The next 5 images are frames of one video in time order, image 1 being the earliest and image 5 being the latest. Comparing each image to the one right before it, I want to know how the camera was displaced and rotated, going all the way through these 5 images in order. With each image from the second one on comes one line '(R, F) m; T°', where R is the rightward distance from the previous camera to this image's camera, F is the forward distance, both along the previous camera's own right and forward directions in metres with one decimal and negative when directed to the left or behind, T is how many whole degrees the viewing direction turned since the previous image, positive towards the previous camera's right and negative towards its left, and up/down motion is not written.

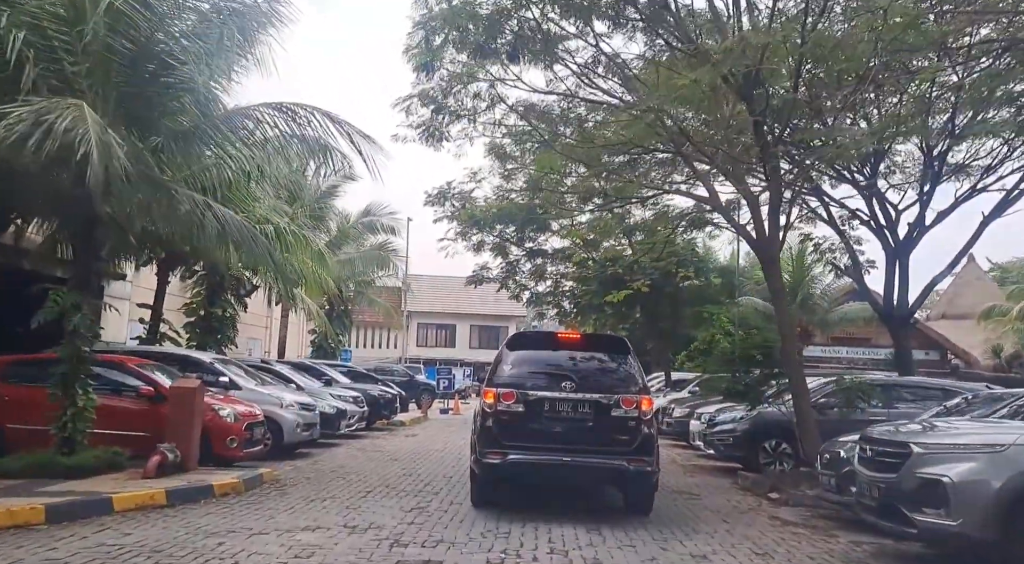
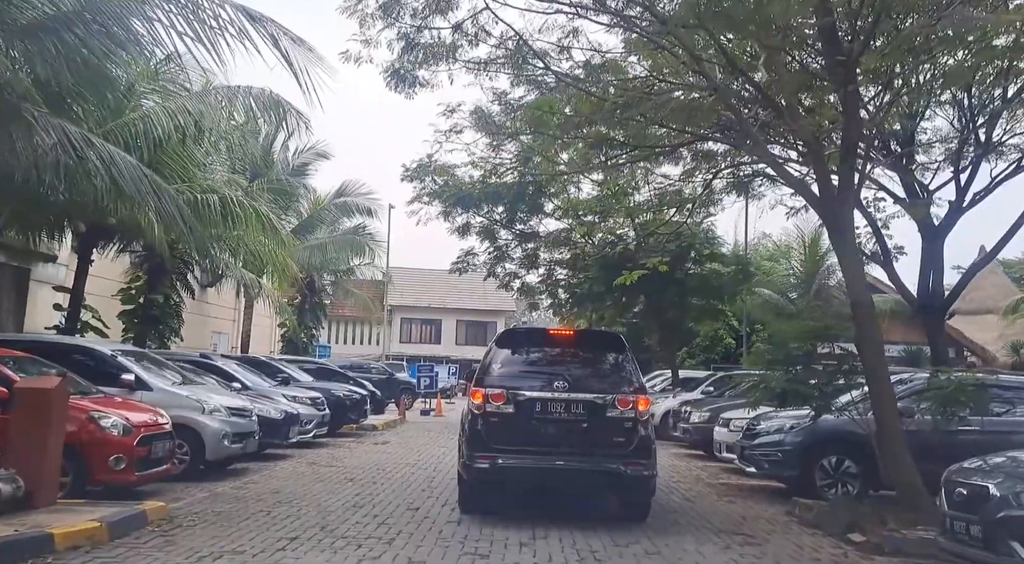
(0.0, +2.7) m; +1°
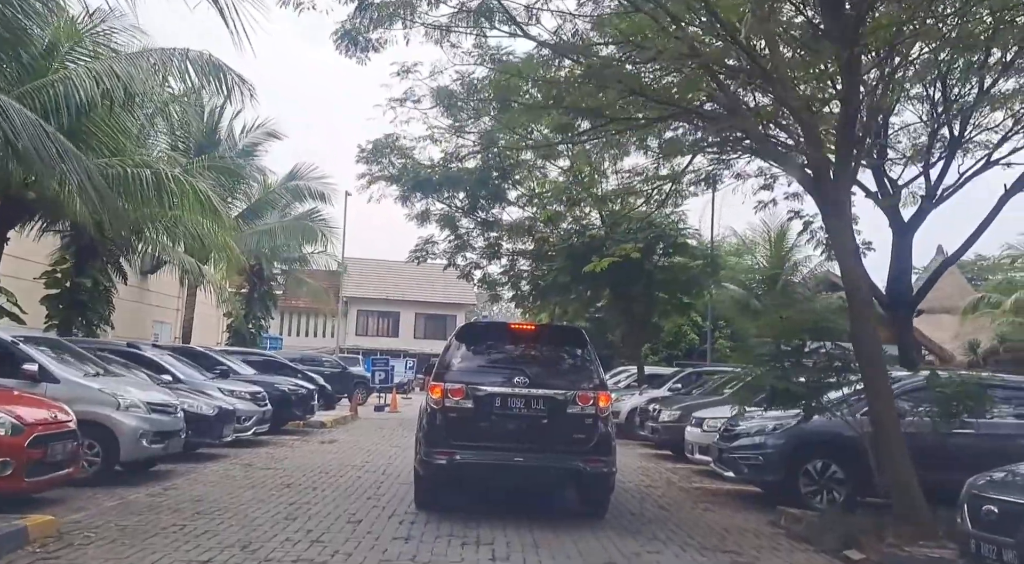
(0.0, +1.0) m; +3°
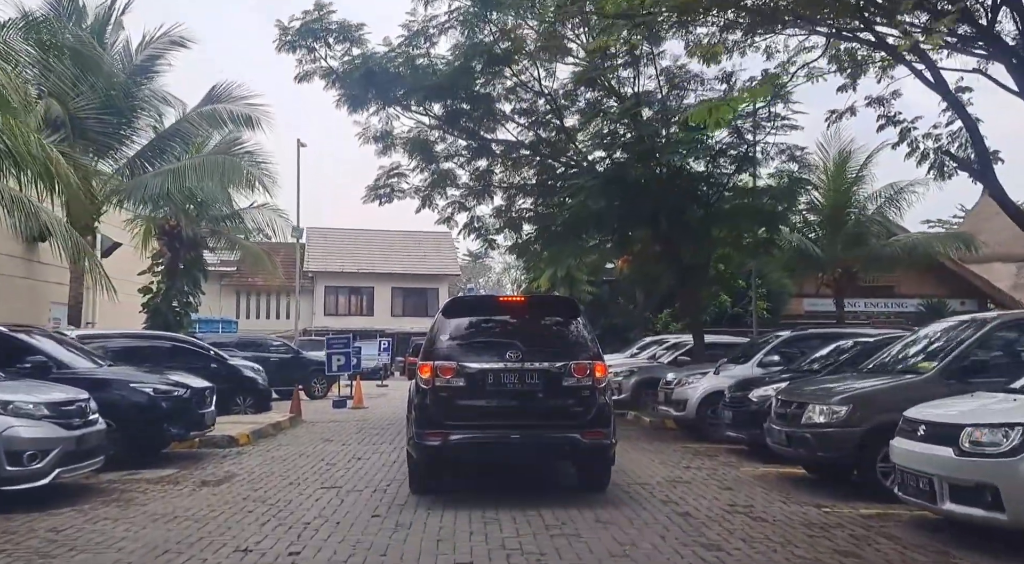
(-0.3, +6.1) m; +1°
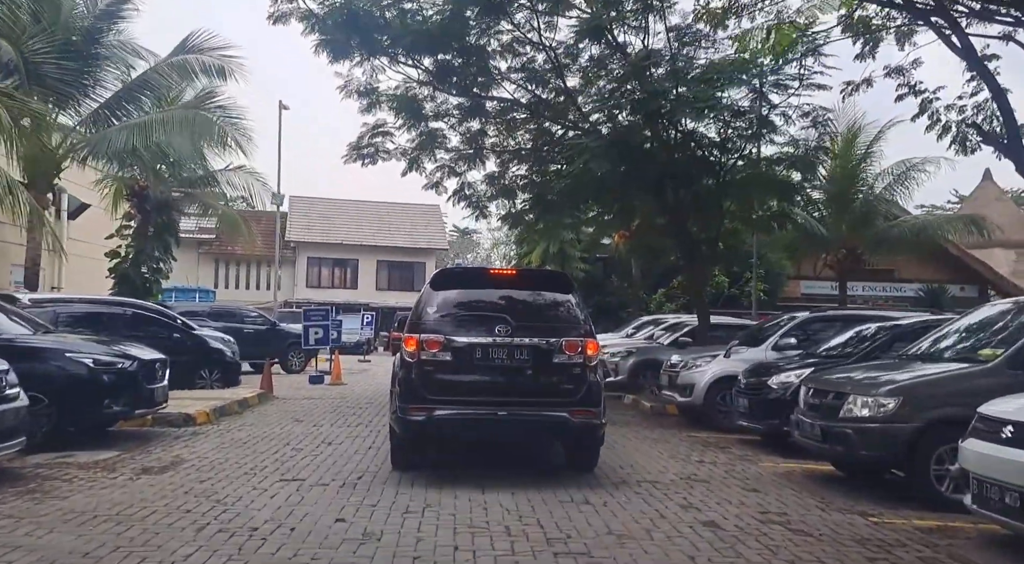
(-0.1, +1.1) m; +1°
